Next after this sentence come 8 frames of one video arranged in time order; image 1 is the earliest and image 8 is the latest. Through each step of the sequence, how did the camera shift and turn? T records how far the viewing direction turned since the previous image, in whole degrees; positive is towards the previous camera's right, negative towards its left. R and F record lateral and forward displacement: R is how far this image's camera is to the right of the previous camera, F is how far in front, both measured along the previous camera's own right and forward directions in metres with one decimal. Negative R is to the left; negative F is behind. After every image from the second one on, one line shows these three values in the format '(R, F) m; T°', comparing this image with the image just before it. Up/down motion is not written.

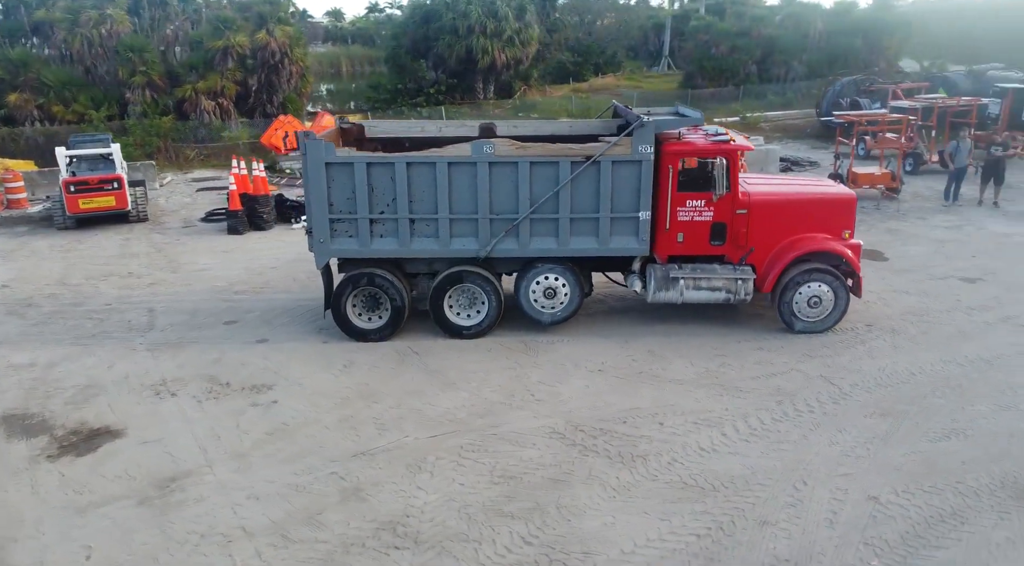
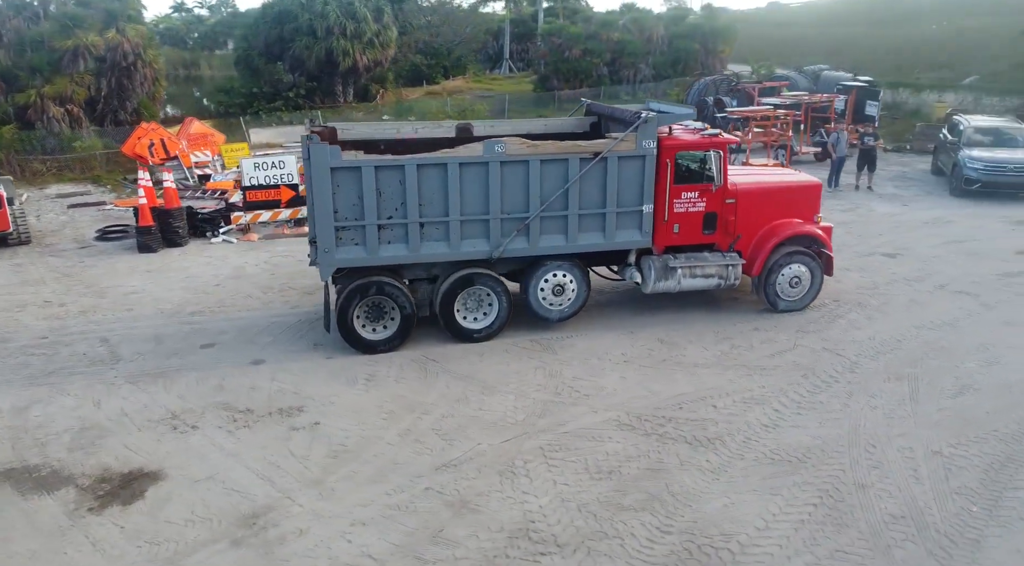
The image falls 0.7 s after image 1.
(-1.9, +0.3) m; +12°
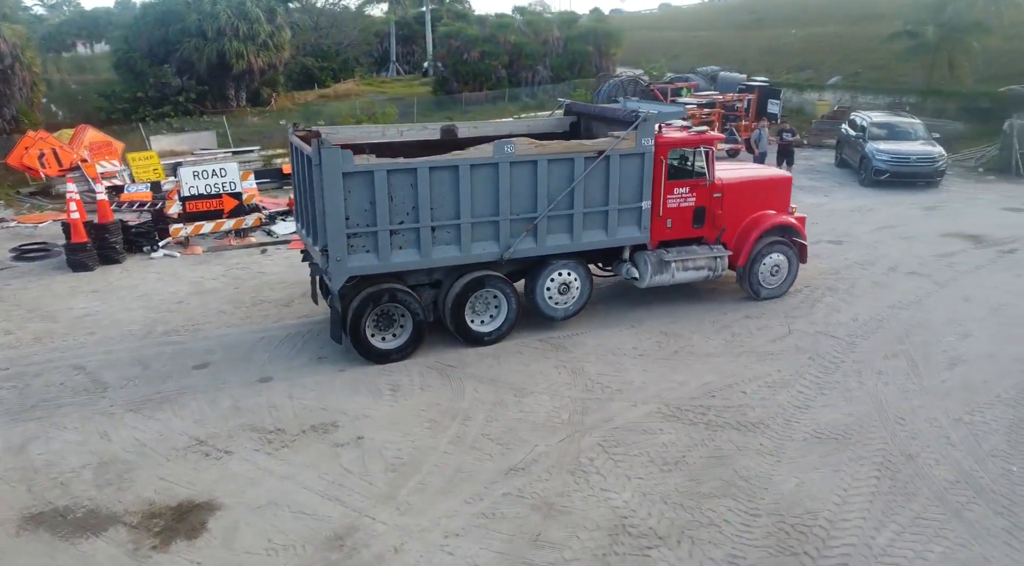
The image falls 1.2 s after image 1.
(-1.4, +0.1) m; +8°
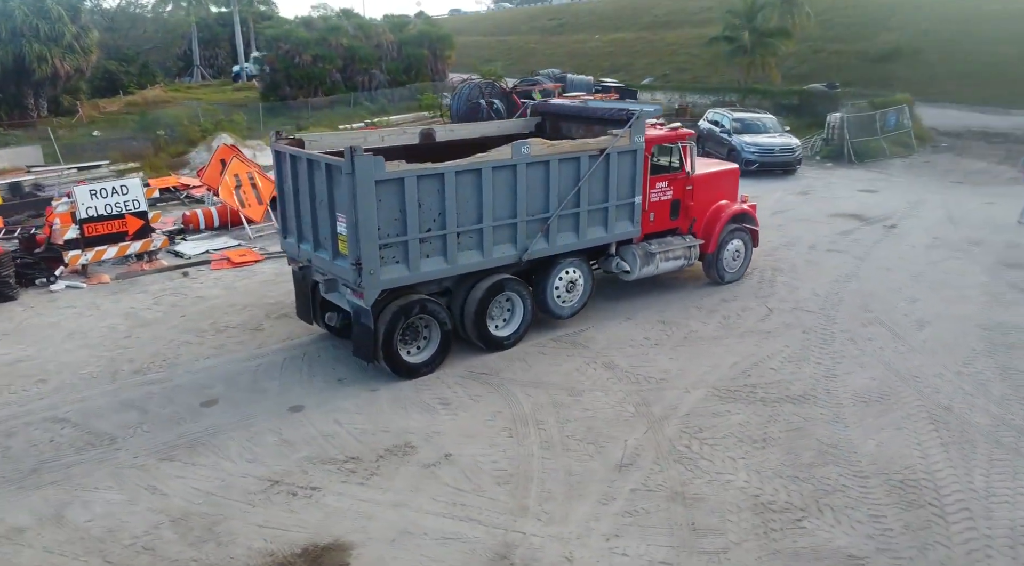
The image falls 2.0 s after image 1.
(-2.2, +0.3) m; +13°
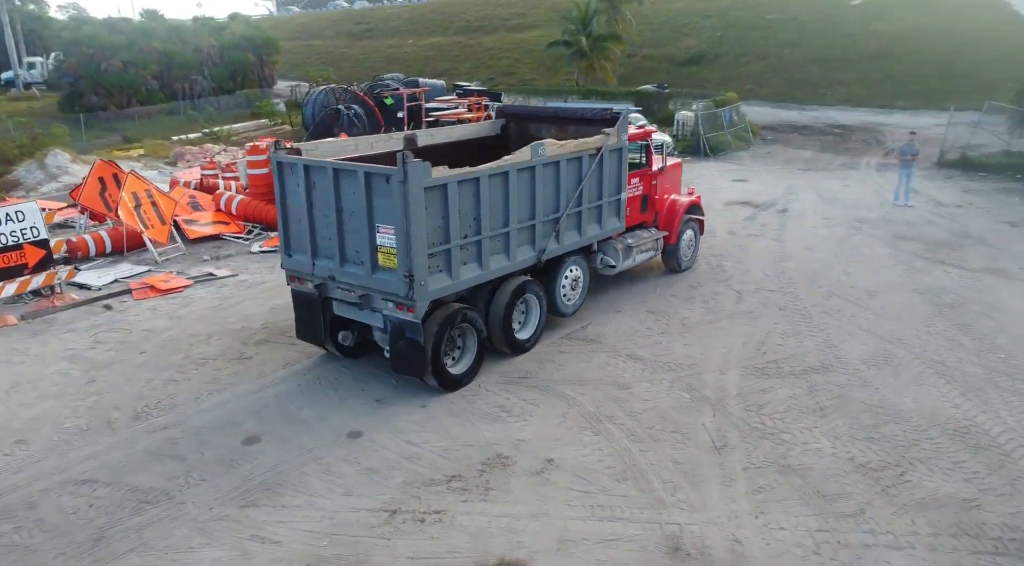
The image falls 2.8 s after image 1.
(-2.2, +0.3) m; +14°
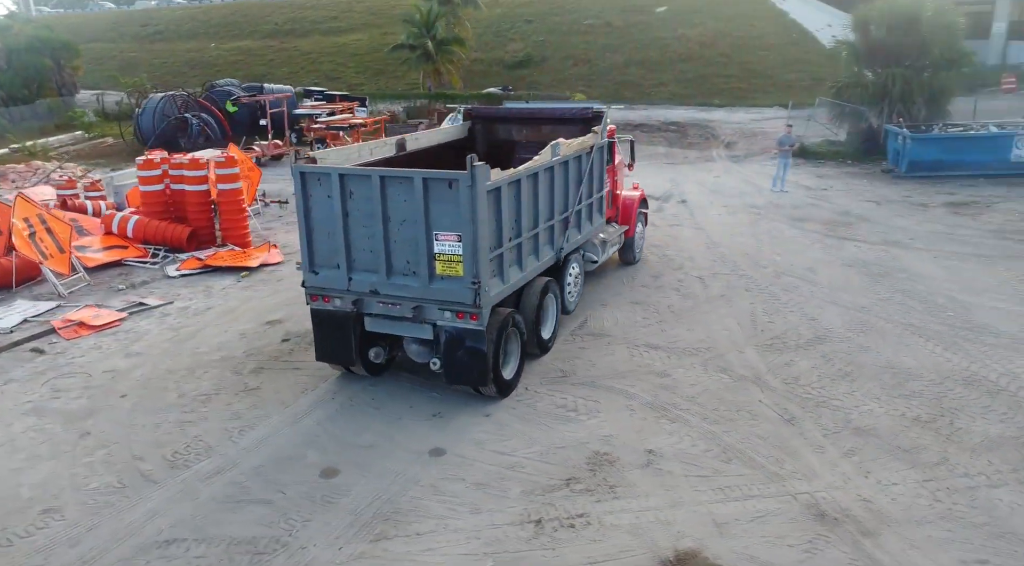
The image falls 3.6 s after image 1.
(-2.2, +0.3) m; +14°
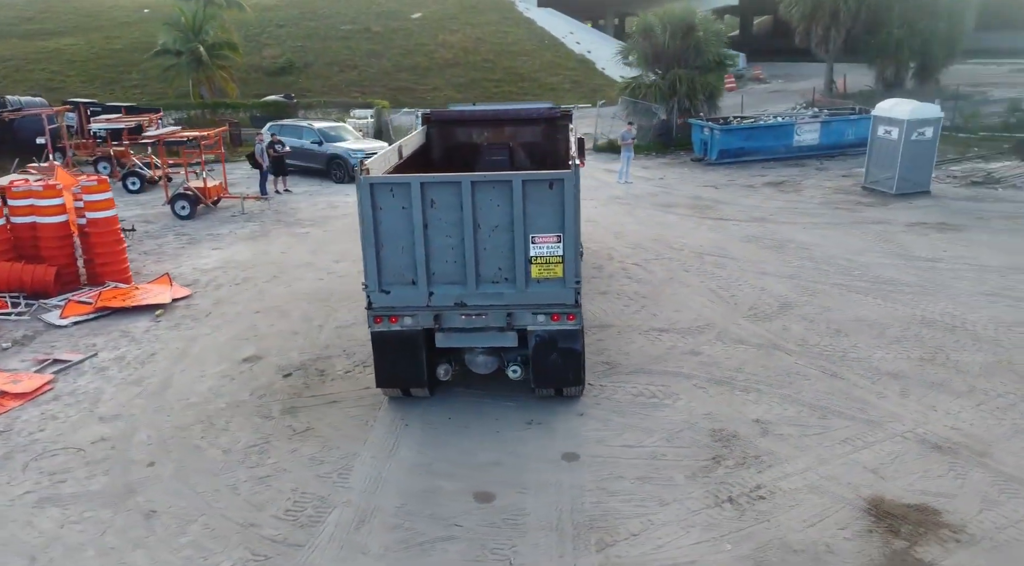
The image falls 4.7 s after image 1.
(-3.1, +0.6) m; +19°
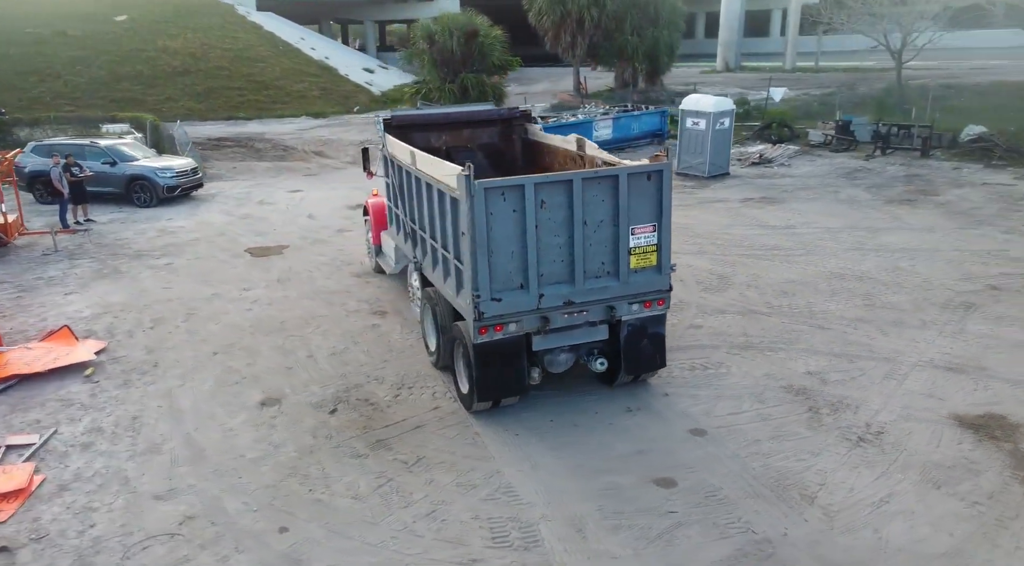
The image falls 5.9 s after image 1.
(-3.3, +0.6) m; +20°
